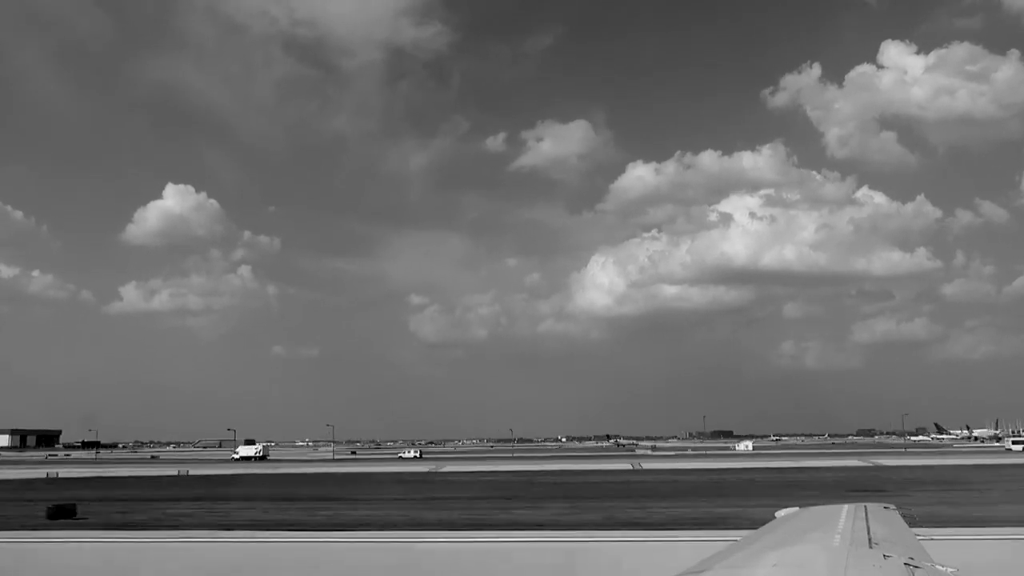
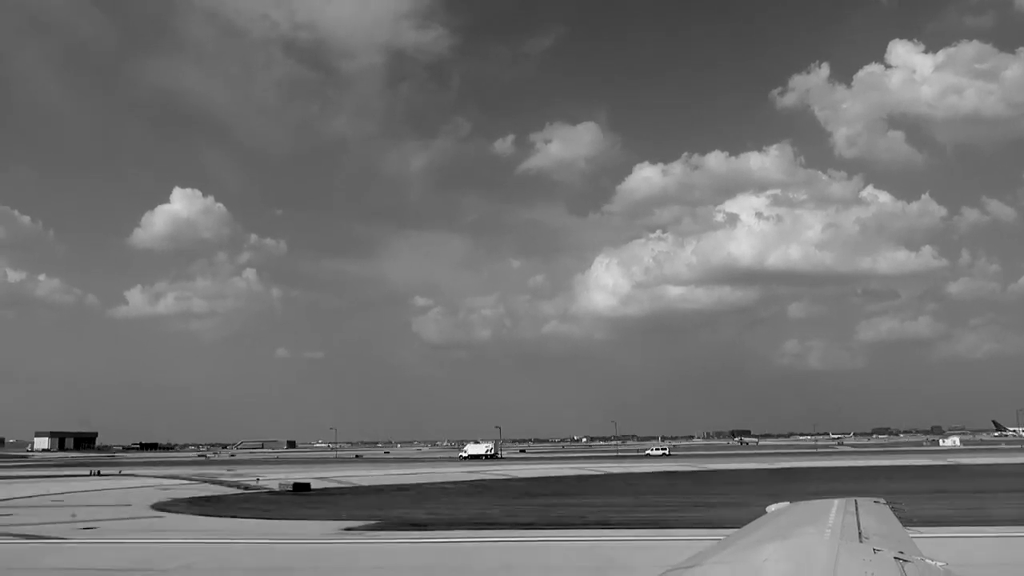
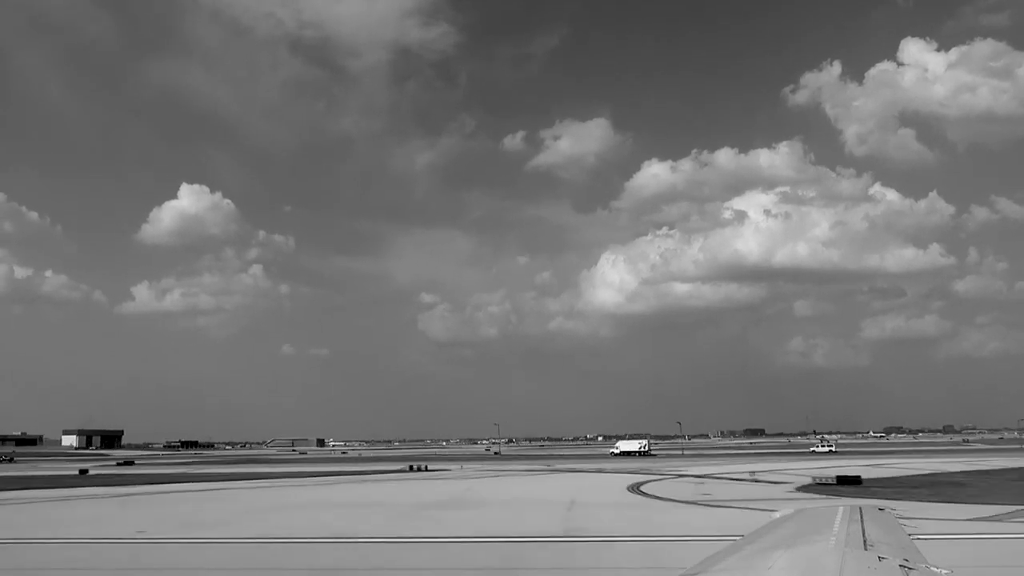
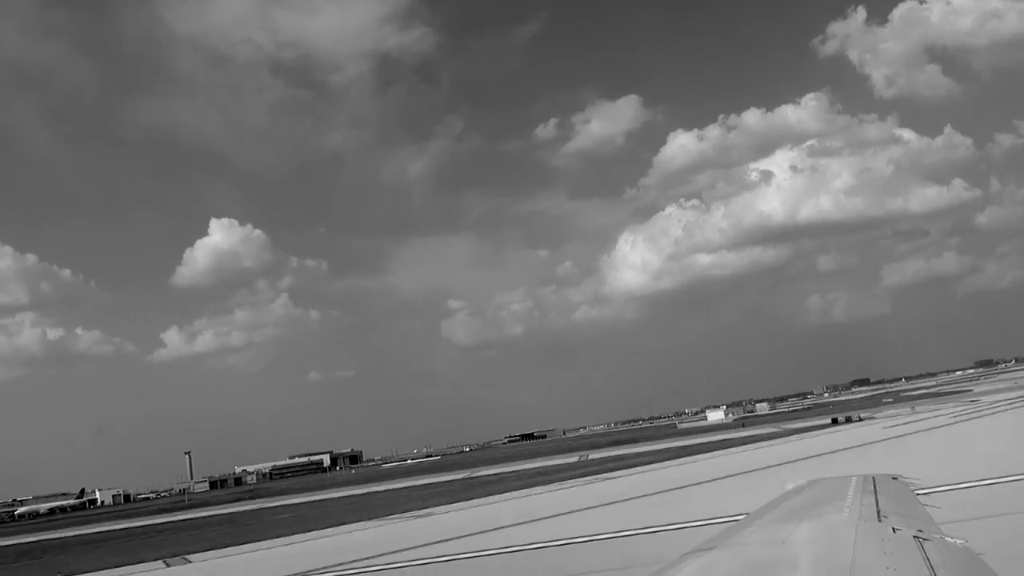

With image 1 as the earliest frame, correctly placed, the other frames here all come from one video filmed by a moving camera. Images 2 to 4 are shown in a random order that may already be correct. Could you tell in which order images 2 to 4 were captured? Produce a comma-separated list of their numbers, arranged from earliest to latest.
2, 3, 4
